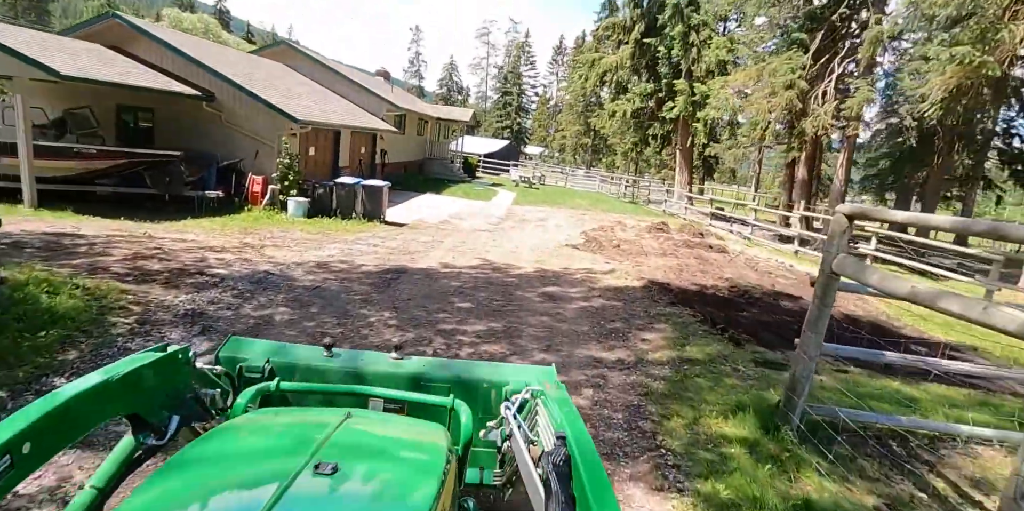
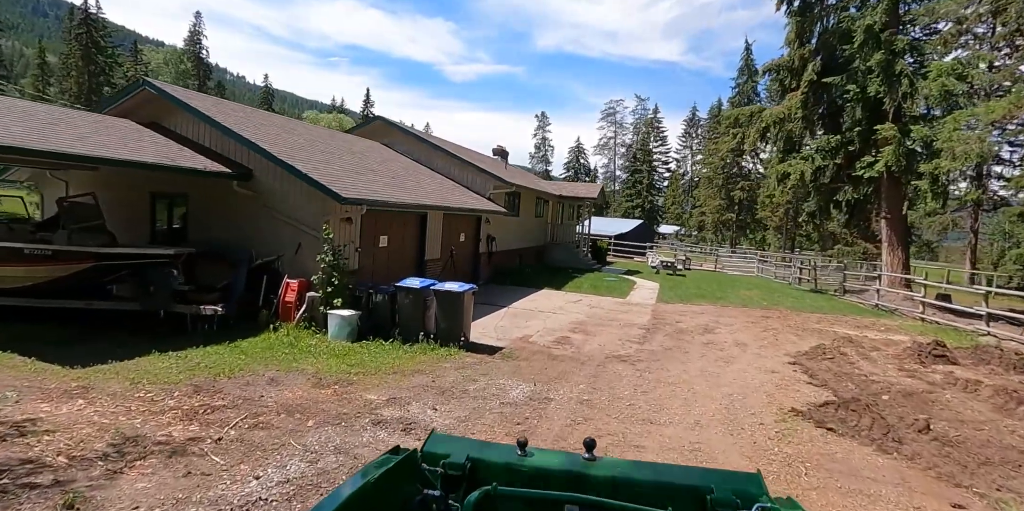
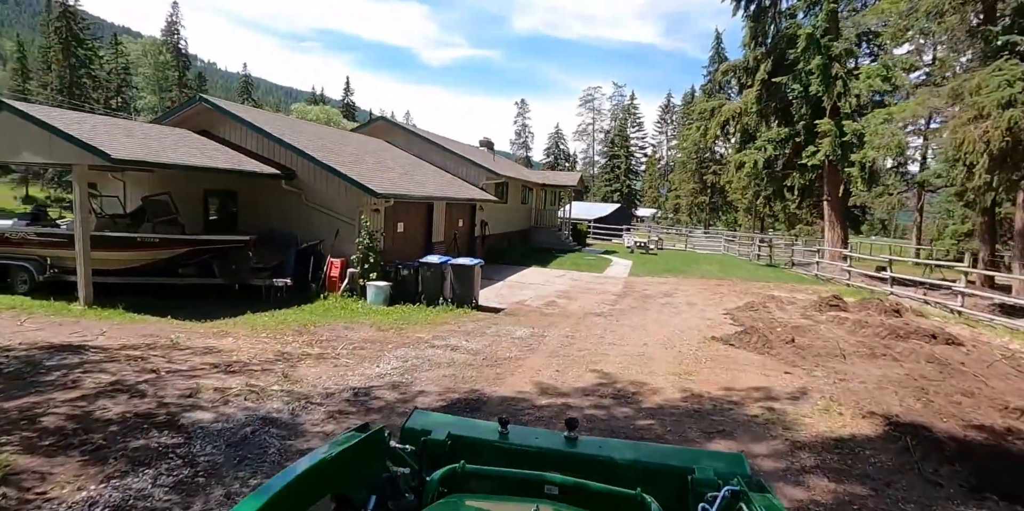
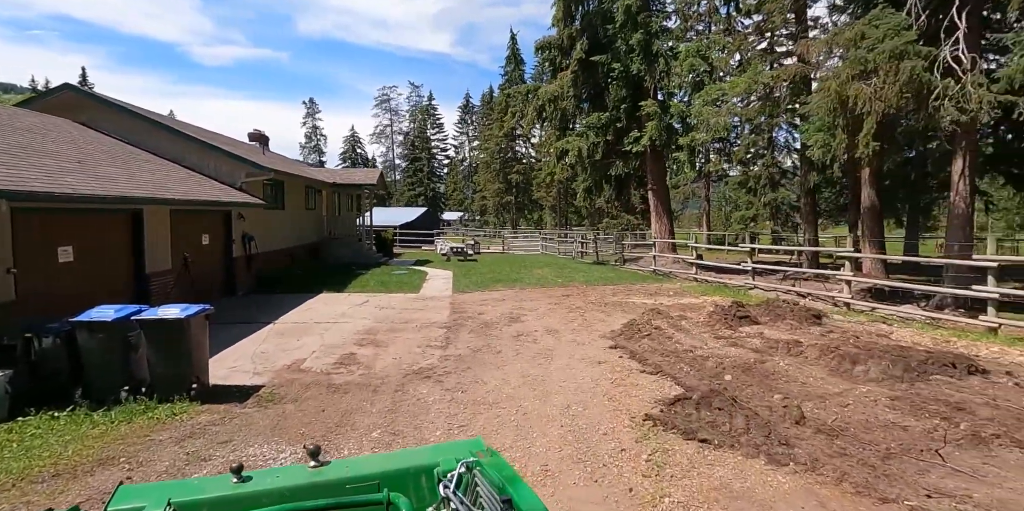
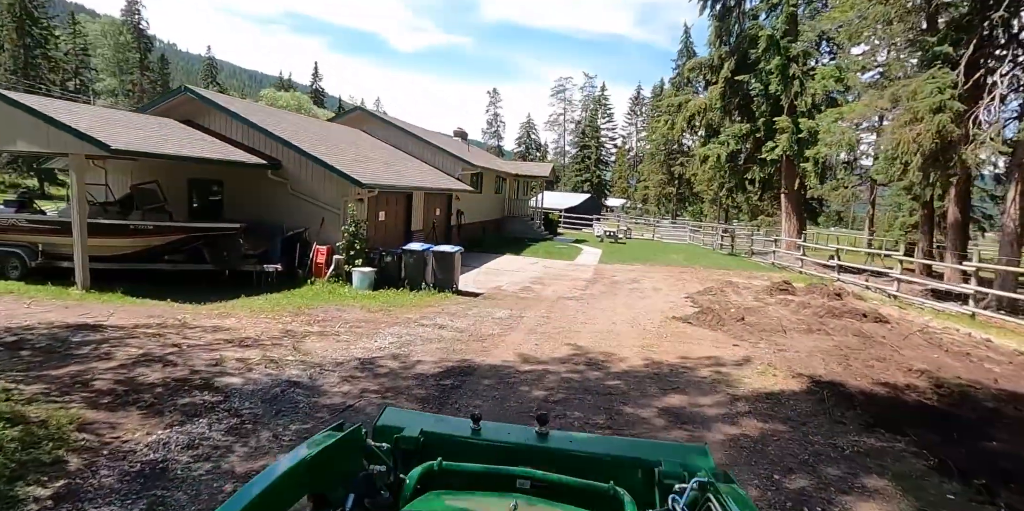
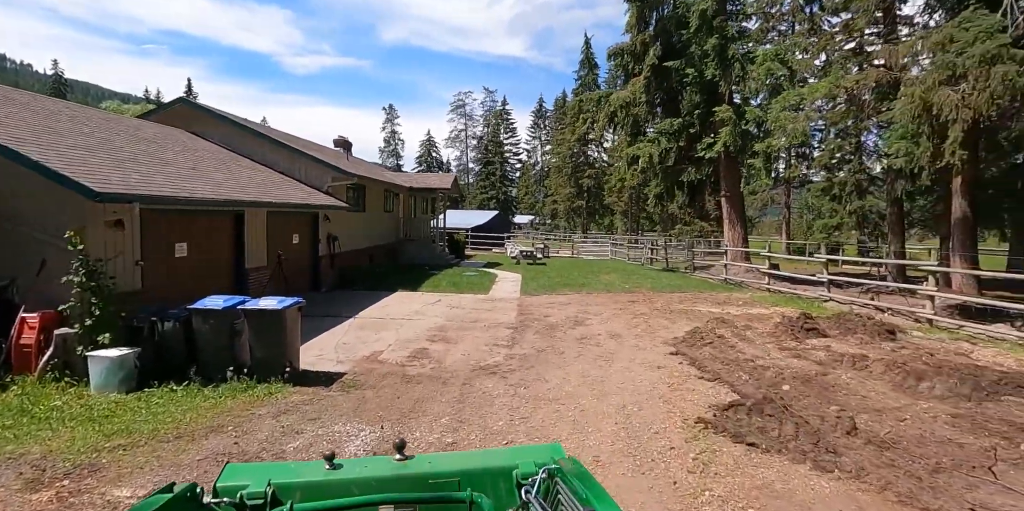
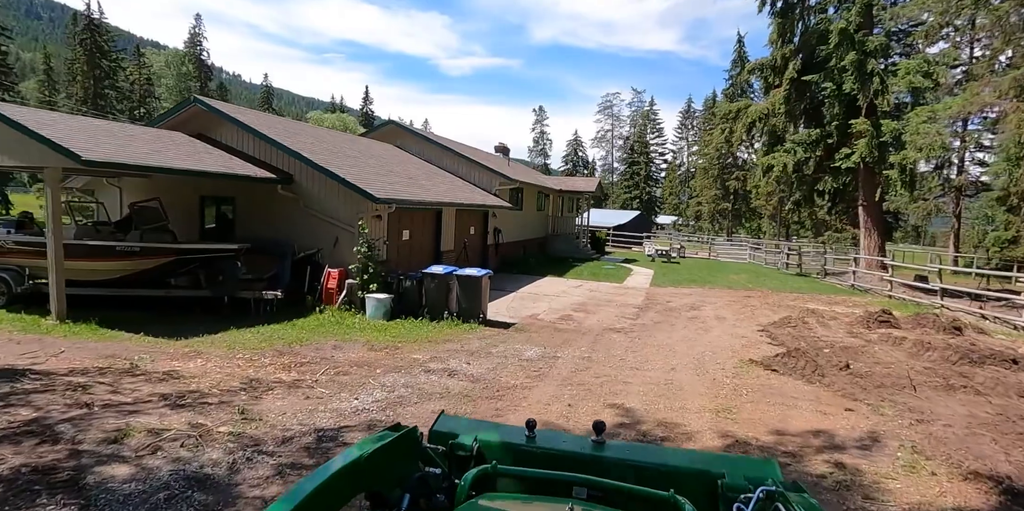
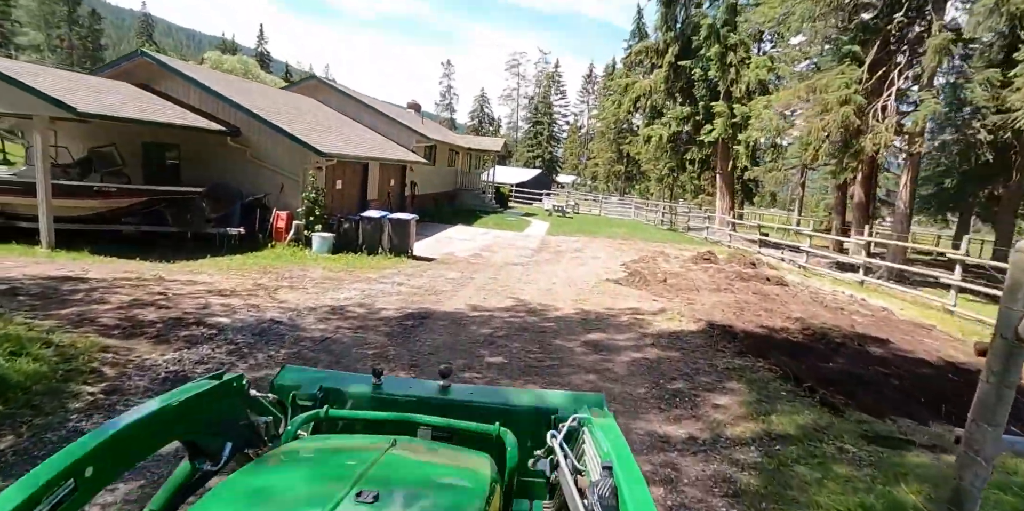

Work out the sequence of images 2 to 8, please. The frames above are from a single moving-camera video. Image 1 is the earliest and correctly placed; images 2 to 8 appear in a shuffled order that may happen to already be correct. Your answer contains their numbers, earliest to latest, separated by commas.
8, 5, 3, 7, 2, 6, 4
